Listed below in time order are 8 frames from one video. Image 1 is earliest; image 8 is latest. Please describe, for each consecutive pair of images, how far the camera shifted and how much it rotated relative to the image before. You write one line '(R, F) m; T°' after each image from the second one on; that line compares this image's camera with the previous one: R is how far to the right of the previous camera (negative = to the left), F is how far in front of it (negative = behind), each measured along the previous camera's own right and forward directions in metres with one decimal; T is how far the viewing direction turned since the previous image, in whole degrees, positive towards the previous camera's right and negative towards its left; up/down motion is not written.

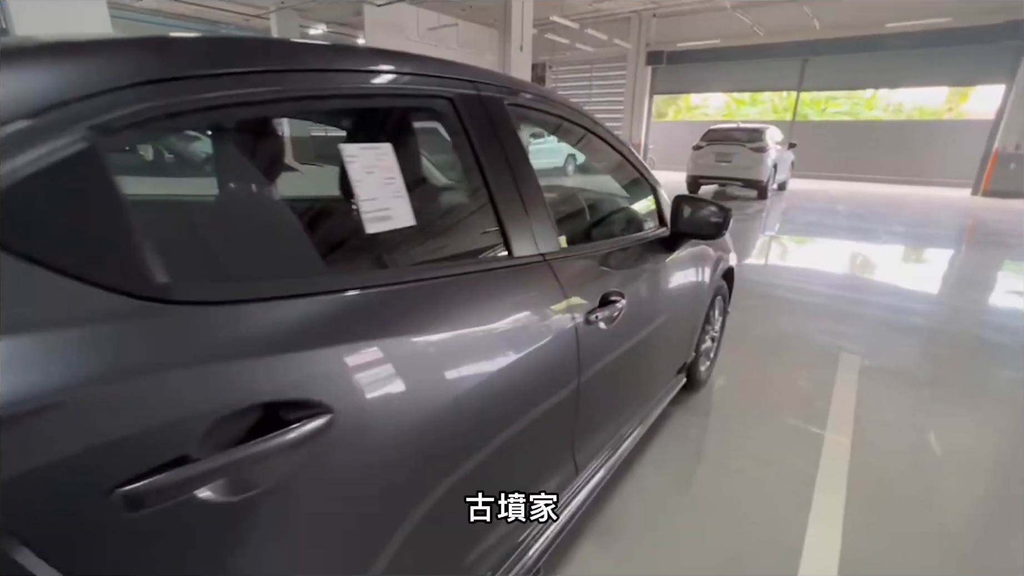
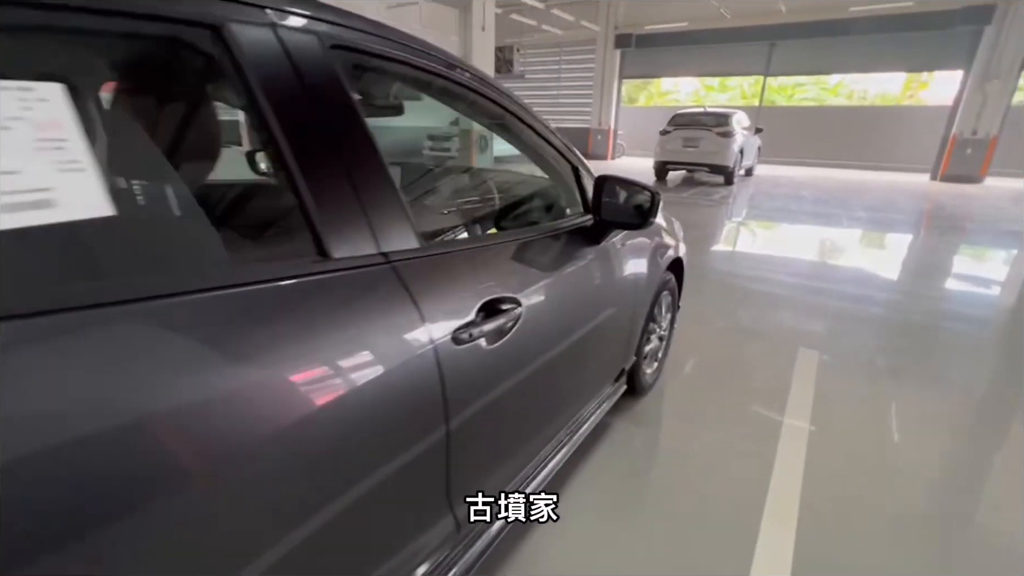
(+0.2, +0.2) m; +3°
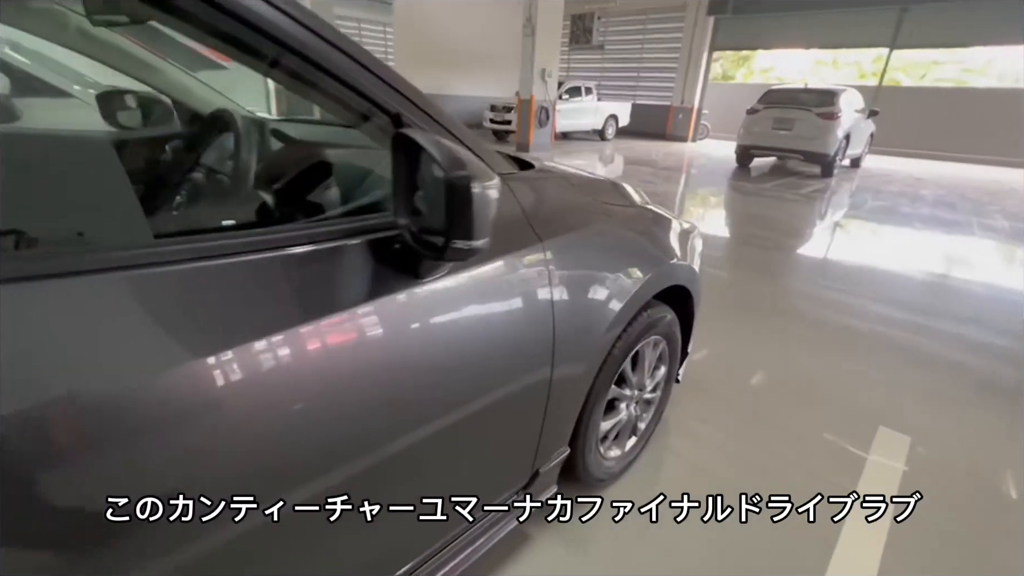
(+0.3, +0.5) m; -9°
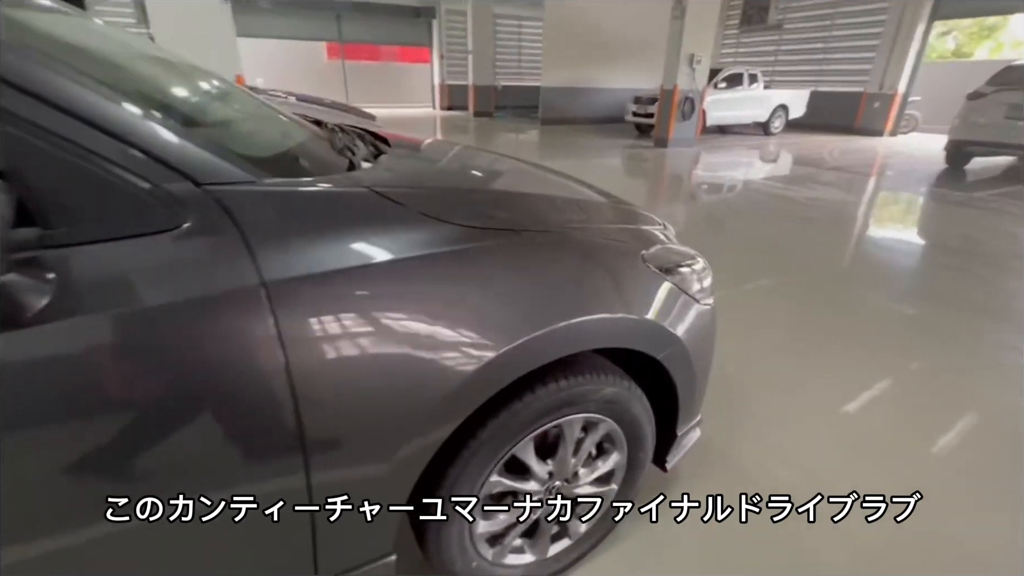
(+0.3, +0.2) m; -18°
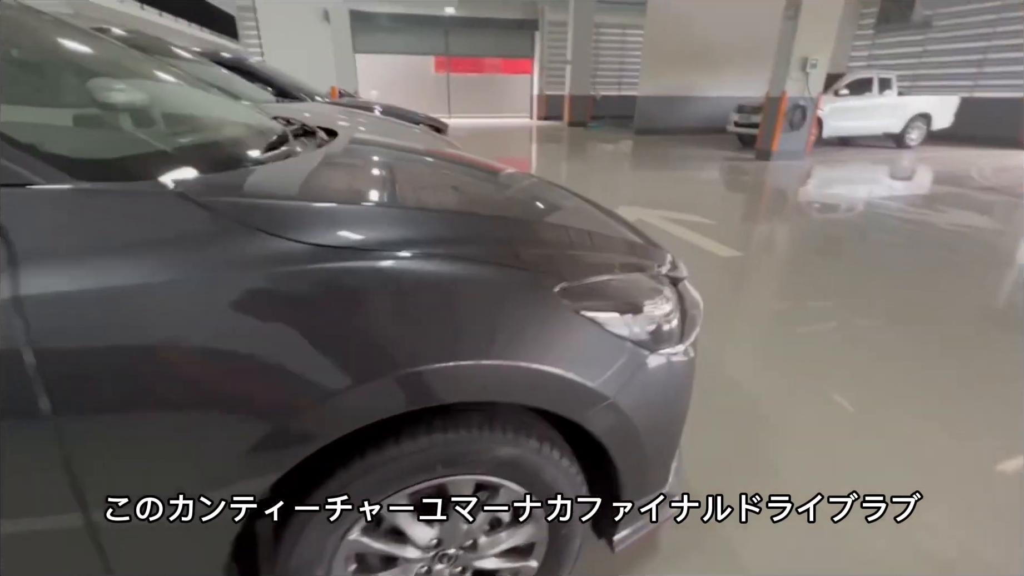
(+0.2, +0.1) m; -11°
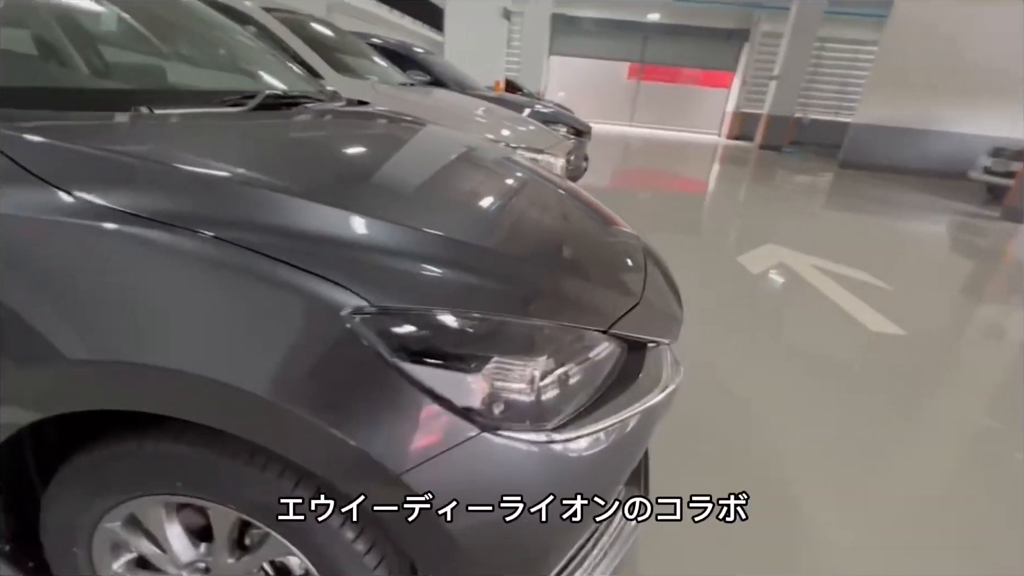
(+0.3, +0.2) m; -19°
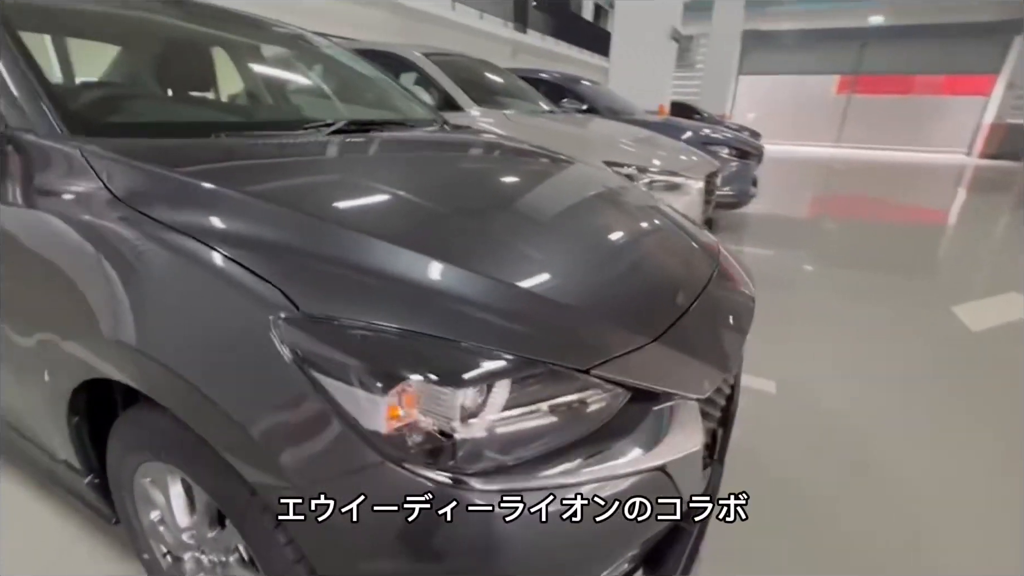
(+0.2, +0.1) m; -21°
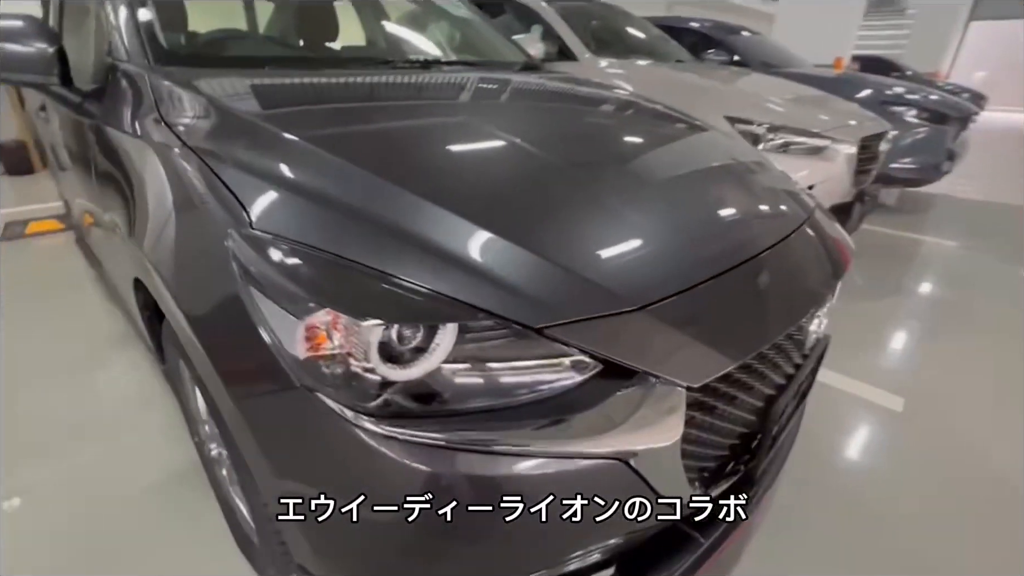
(+0.1, +0.1) m; -16°
